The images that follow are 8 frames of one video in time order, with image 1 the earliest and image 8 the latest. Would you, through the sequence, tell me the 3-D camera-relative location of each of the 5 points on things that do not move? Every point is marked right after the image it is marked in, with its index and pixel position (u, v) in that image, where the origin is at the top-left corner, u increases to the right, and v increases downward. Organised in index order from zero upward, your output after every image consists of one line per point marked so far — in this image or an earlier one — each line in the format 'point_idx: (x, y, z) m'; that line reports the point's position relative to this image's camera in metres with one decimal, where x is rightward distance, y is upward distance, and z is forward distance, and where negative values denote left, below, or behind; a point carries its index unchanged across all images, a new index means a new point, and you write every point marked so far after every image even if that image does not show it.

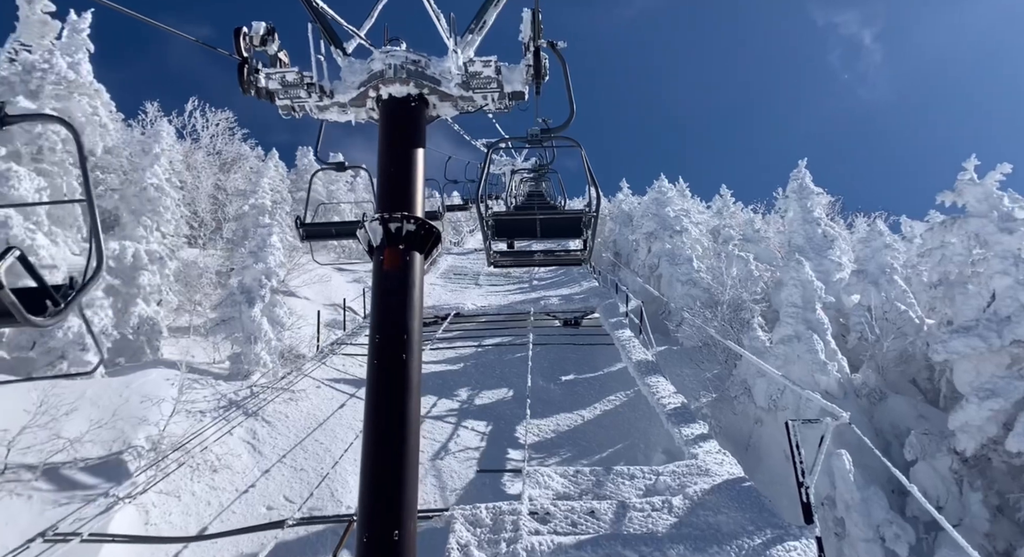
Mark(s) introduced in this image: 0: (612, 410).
0: (+2.5, -3.2, +14.3) m
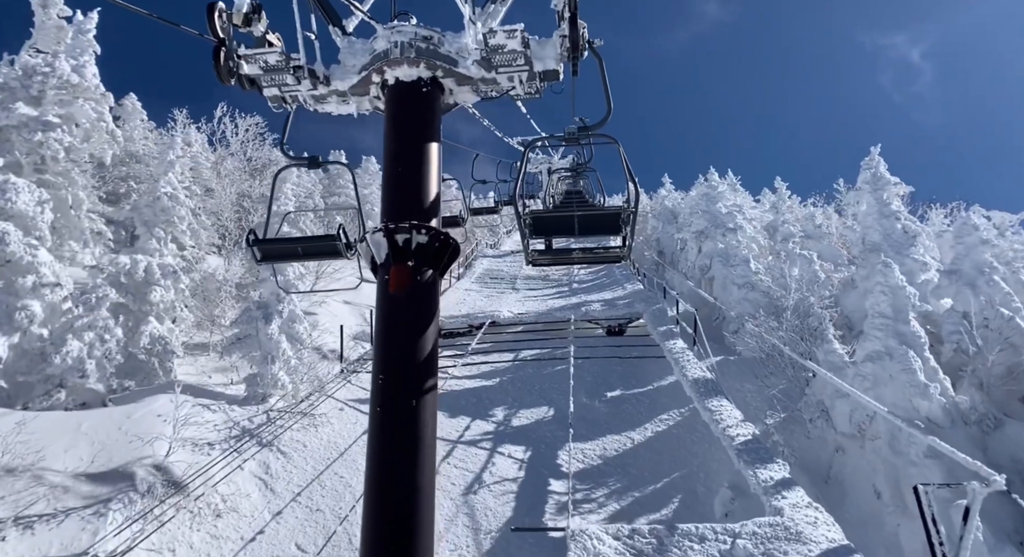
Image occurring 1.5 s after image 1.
0: (+3.4, -3.4, +12.8) m
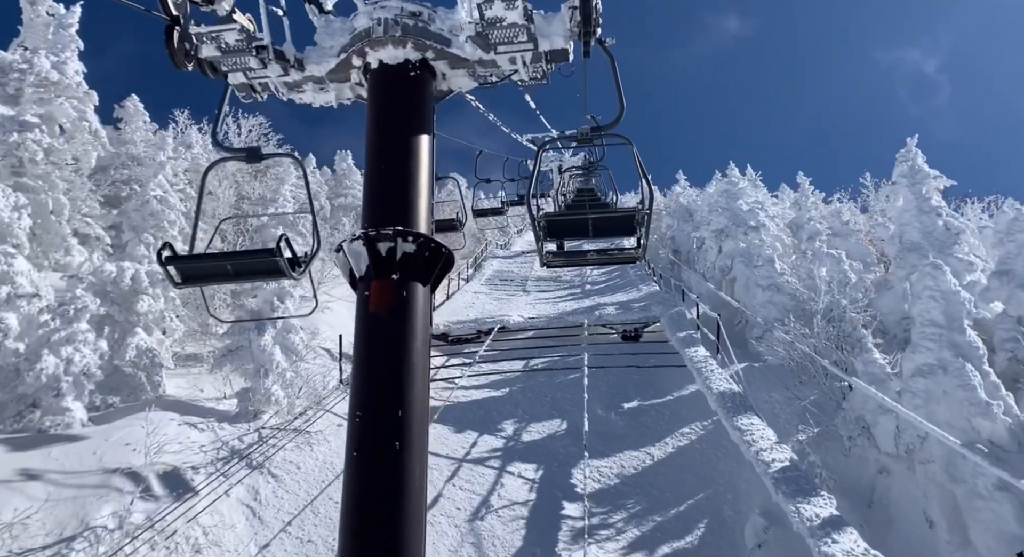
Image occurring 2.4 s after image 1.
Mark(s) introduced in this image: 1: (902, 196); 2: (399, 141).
0: (+3.6, -3.4, +11.9) m
1: (+13.5, +2.8, +19.9) m
2: (-1.0, +1.2, +5.0) m
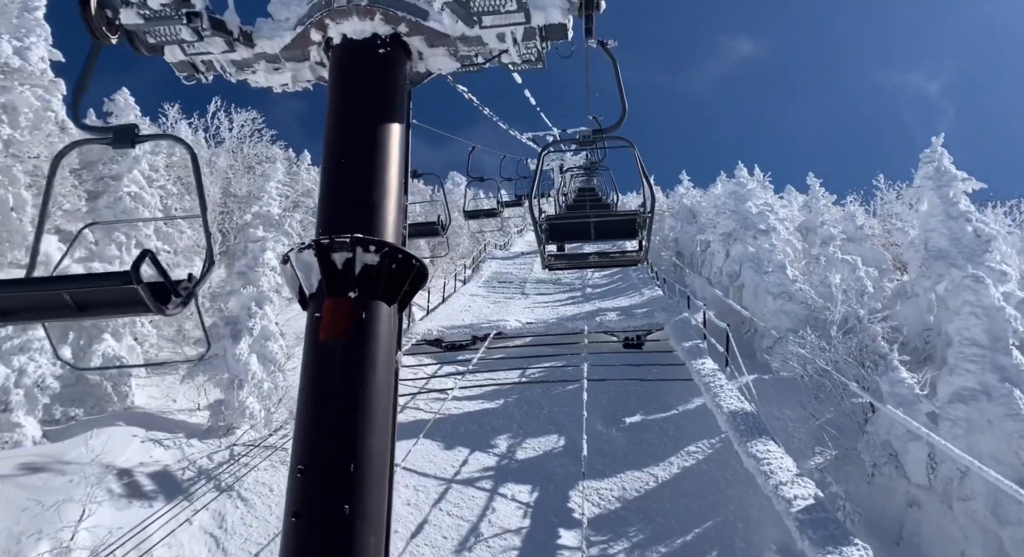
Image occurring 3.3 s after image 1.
0: (+3.4, -3.6, +11.0) m
1: (+13.5, +2.6, +19.0) m
2: (-1.1, +1.1, +4.2) m
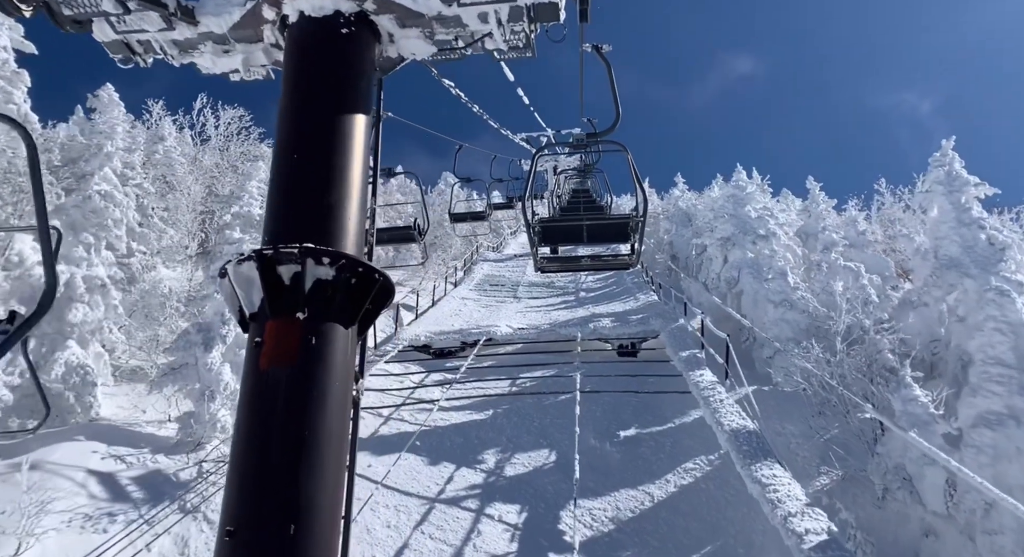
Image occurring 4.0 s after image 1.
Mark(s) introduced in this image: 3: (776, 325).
0: (+3.2, -3.7, +10.5) m
1: (+13.2, +2.4, +18.6) m
2: (-1.2, +1.0, +3.6) m
3: (+8.9, -1.6, +19.7) m
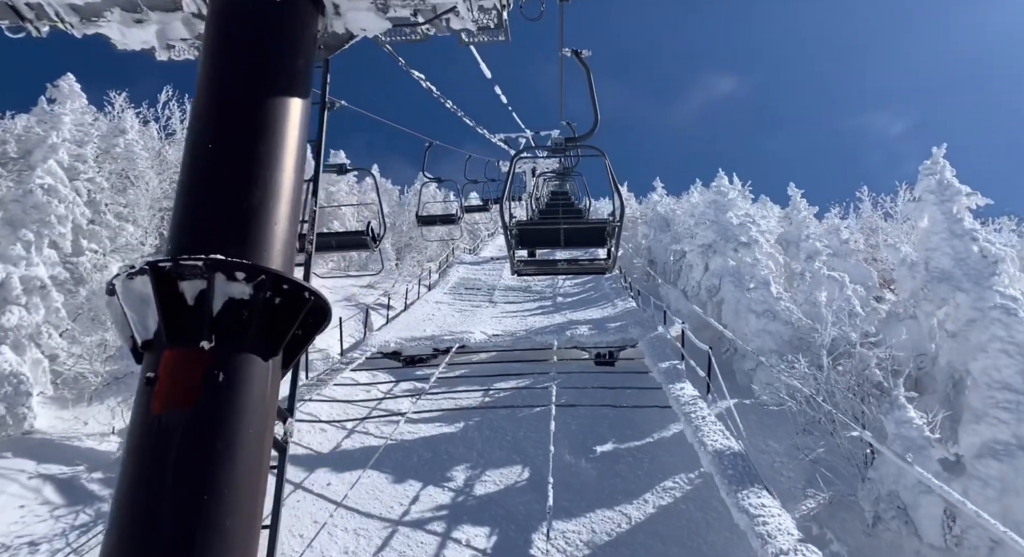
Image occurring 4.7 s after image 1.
0: (+2.7, -3.9, +9.9) m
1: (+12.5, +2.0, +18.4) m
2: (-1.4, +0.9, +2.9) m
3: (+8.1, -1.9, +19.4) m
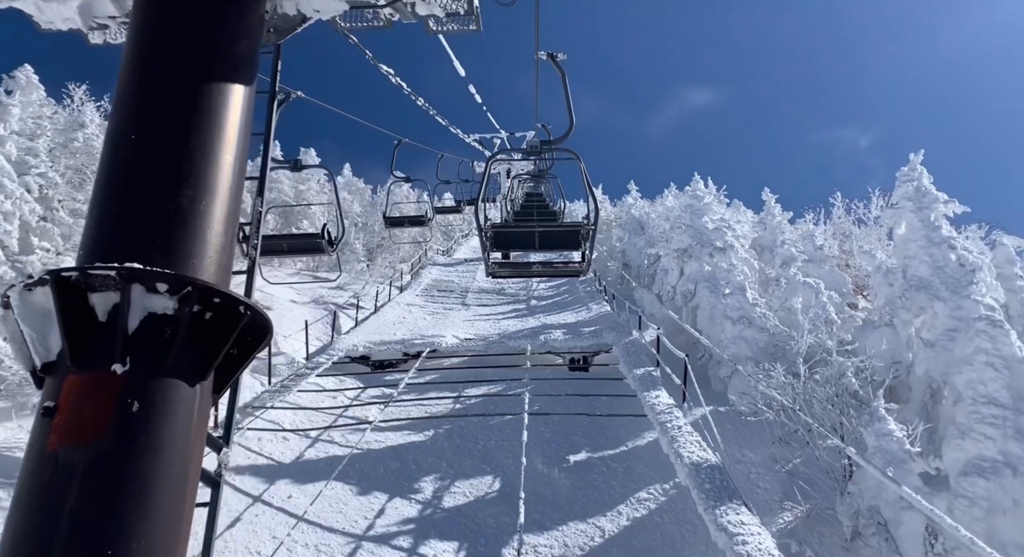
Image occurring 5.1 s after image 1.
0: (+2.2, -4.0, +9.7) m
1: (+11.7, +1.8, +18.6) m
2: (-1.5, +0.8, +2.5) m
3: (+7.2, -2.0, +19.4) m
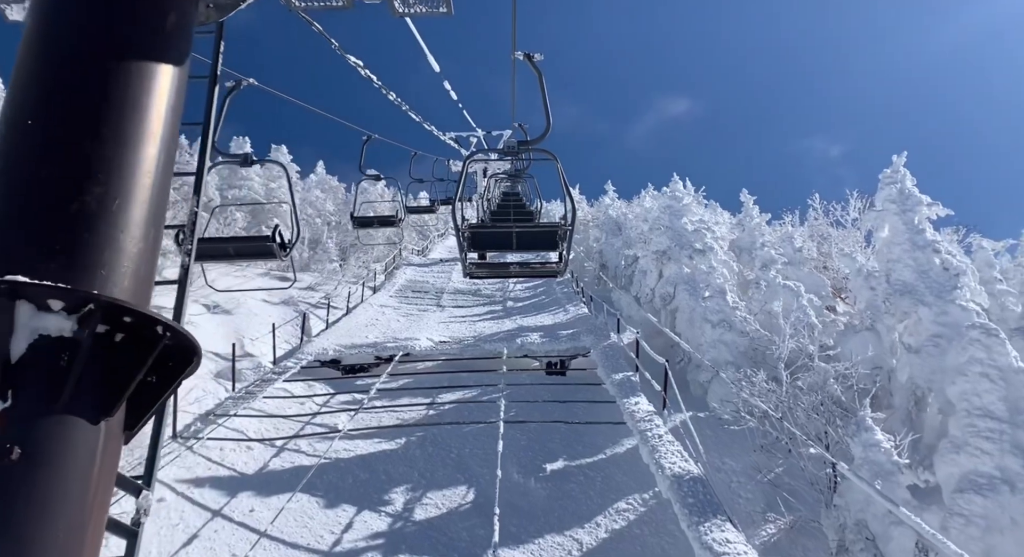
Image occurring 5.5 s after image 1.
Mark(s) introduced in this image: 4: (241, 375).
0: (+1.8, -4.0, +9.3) m
1: (+10.9, +1.8, +18.6) m
2: (-1.6, +0.8, +2.0) m
3: (+6.4, -2.1, +19.2) m
4: (-6.8, -2.4, +14.6) m
